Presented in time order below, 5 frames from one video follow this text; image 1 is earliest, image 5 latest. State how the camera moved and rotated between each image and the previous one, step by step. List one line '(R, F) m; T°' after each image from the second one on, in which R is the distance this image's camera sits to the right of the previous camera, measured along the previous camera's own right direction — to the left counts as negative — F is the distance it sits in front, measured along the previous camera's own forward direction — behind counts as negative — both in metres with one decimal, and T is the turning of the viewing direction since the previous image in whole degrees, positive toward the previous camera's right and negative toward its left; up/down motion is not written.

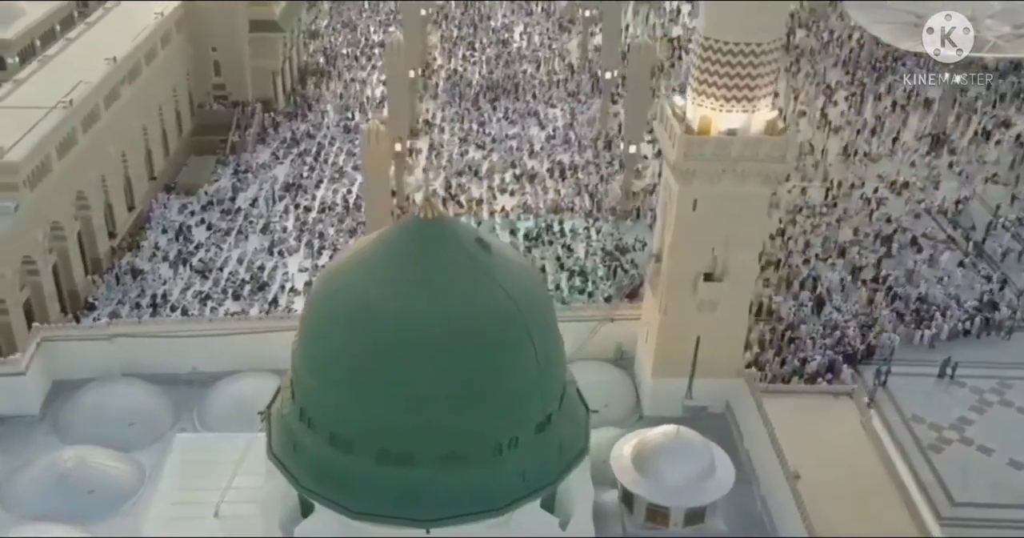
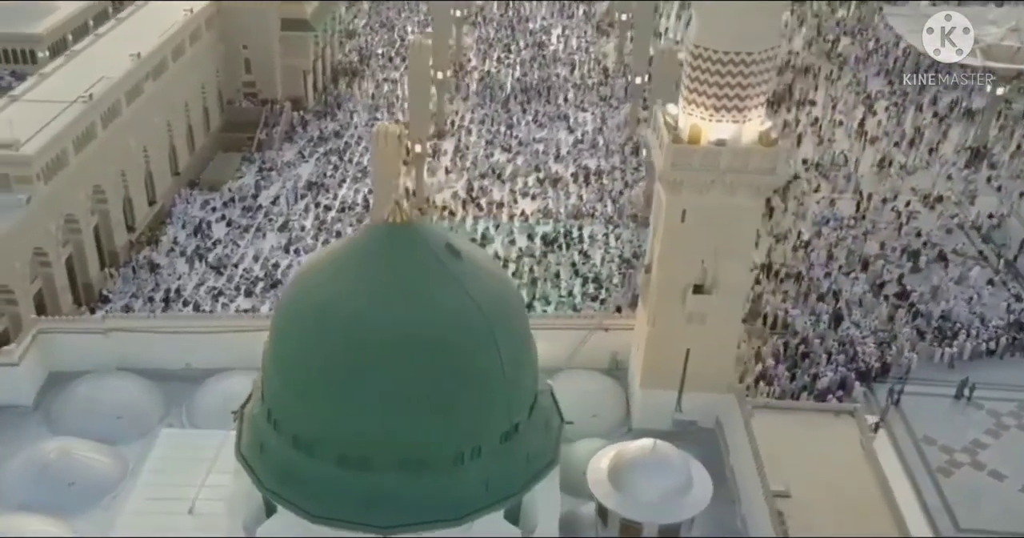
(+0.8, +0.1) m; -3°
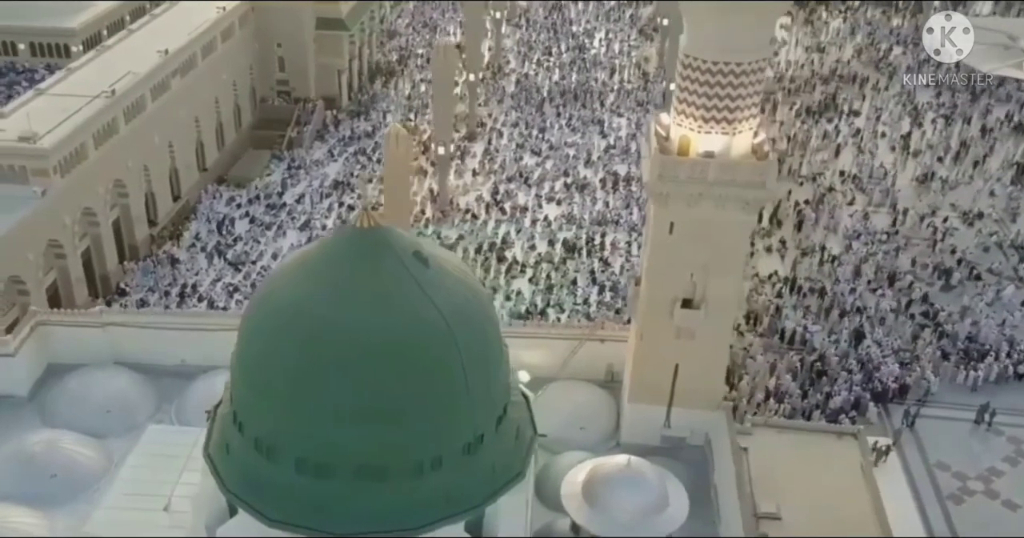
(+0.9, +0.2) m; -3°
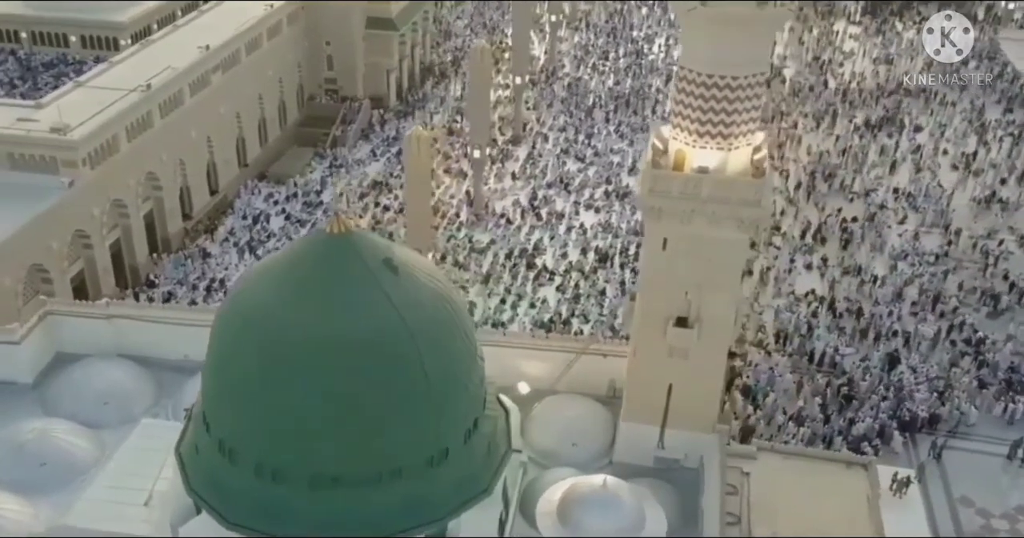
(+1.0, +0.3) m; -4°
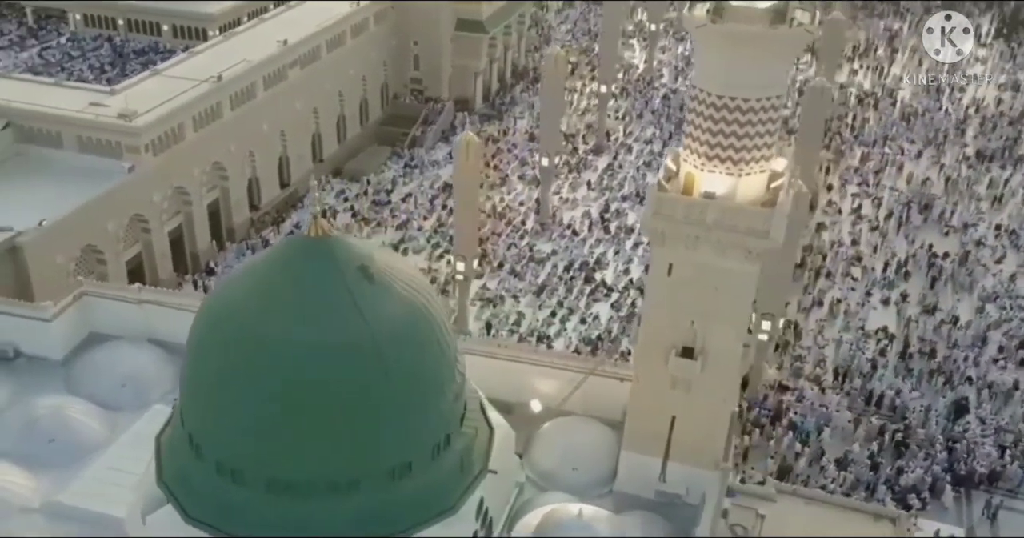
(+1.4, +0.4) m; -7°
